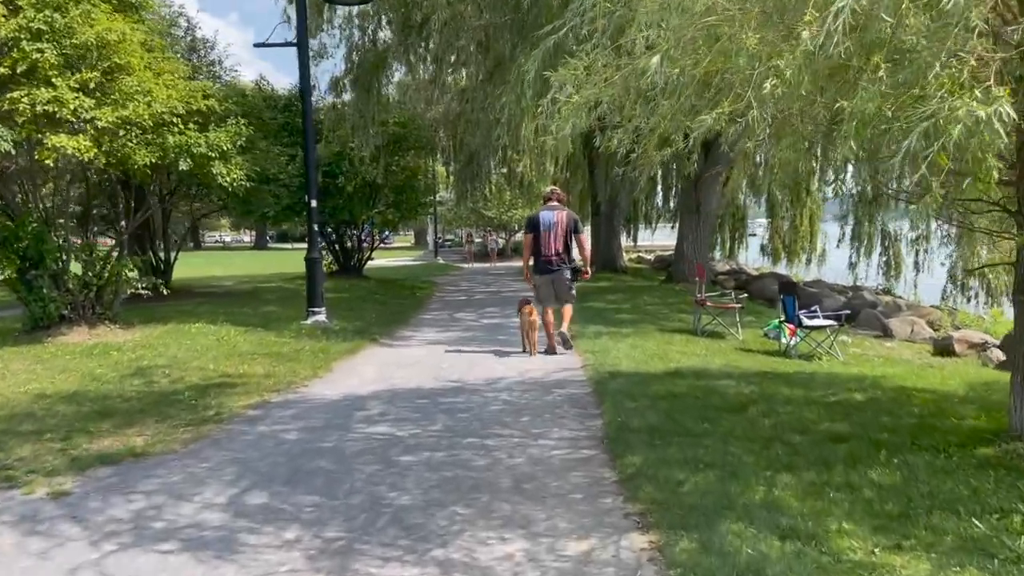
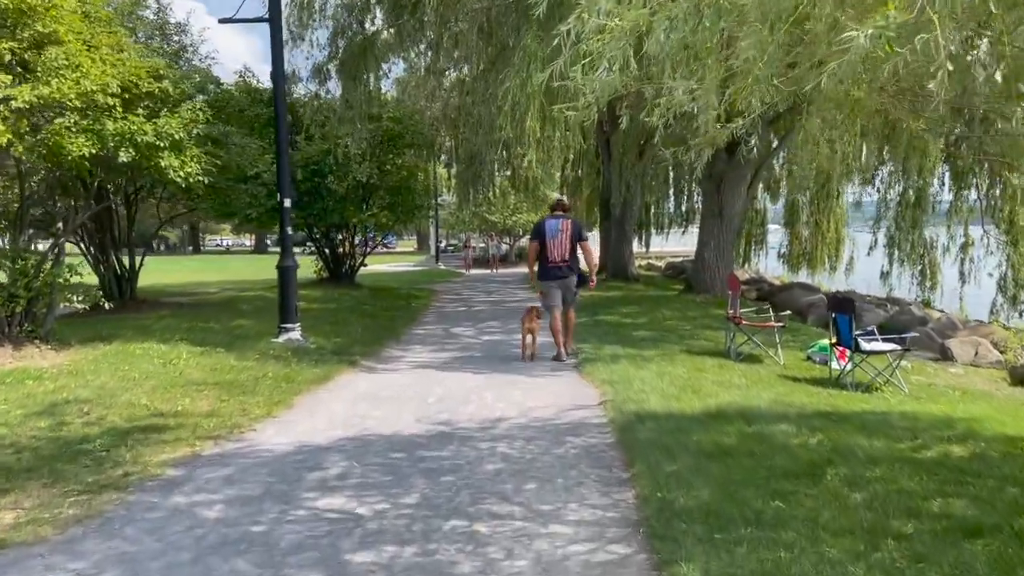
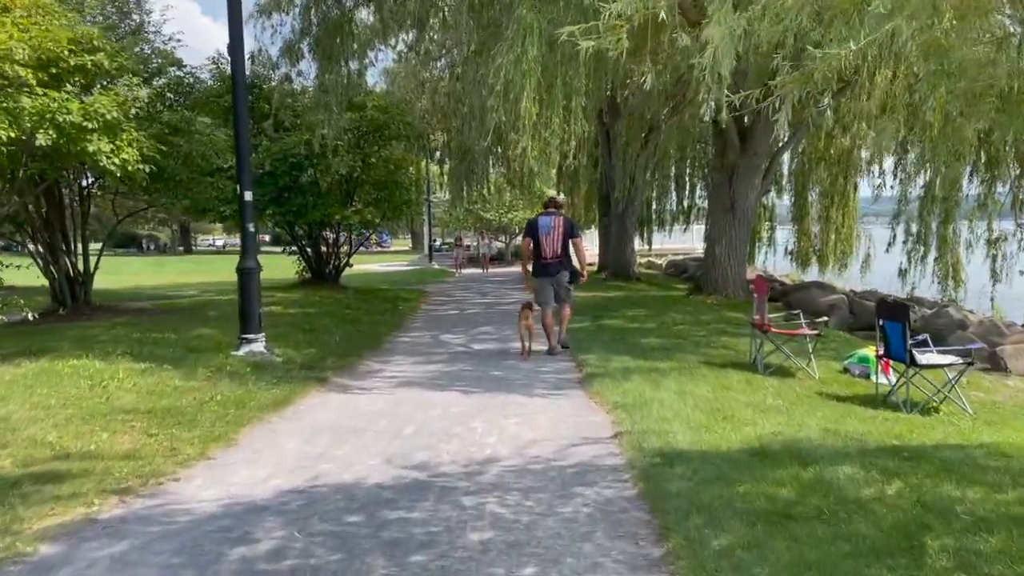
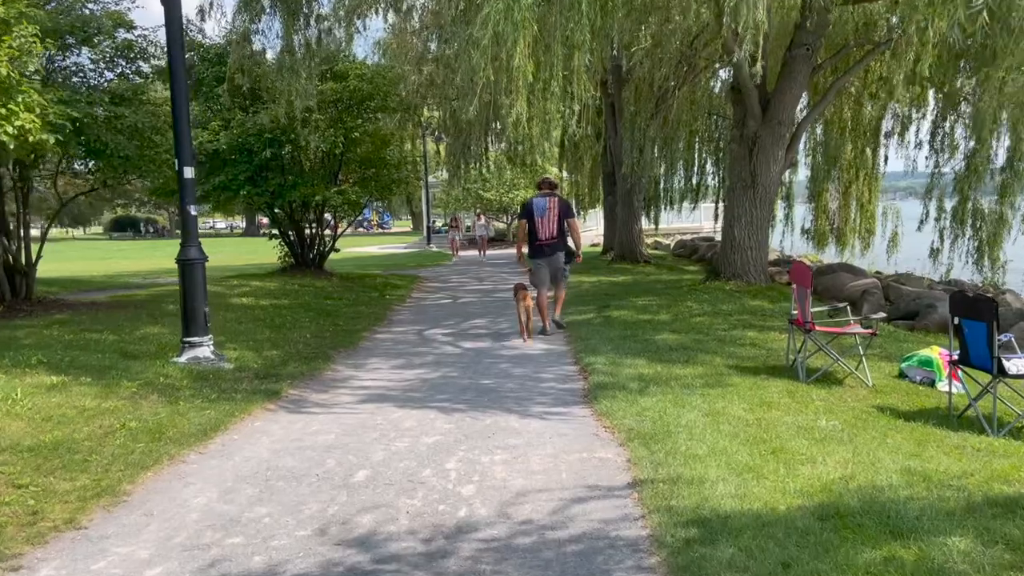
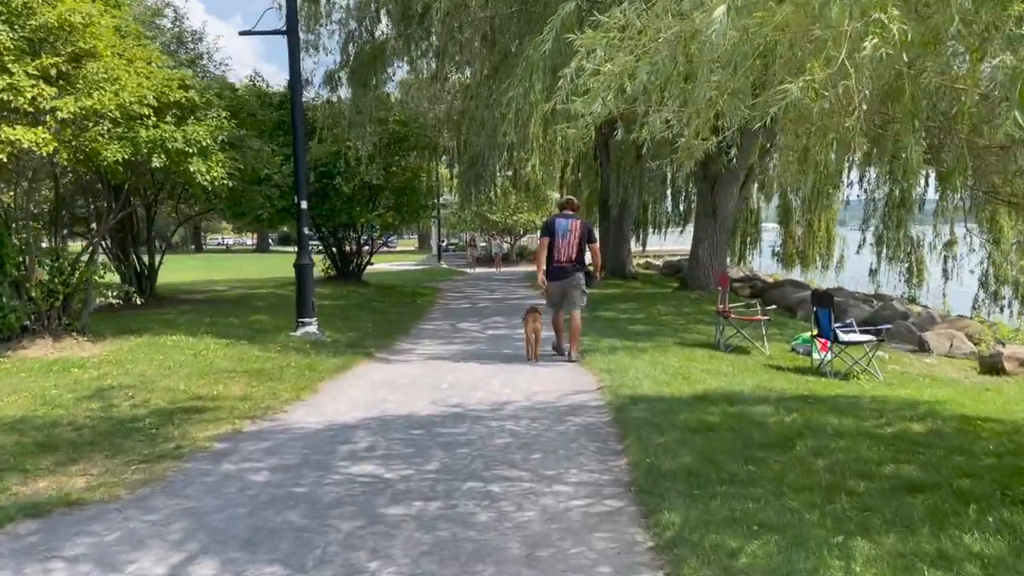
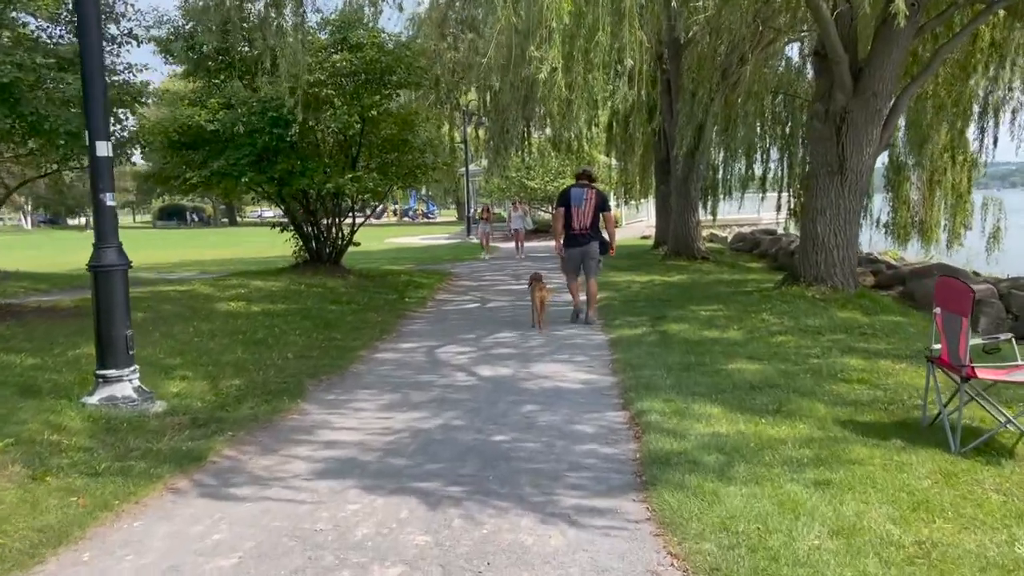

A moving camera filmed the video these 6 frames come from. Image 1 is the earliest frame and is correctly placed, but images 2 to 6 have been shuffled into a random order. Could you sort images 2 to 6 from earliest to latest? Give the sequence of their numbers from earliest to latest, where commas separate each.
5, 2, 3, 4, 6
